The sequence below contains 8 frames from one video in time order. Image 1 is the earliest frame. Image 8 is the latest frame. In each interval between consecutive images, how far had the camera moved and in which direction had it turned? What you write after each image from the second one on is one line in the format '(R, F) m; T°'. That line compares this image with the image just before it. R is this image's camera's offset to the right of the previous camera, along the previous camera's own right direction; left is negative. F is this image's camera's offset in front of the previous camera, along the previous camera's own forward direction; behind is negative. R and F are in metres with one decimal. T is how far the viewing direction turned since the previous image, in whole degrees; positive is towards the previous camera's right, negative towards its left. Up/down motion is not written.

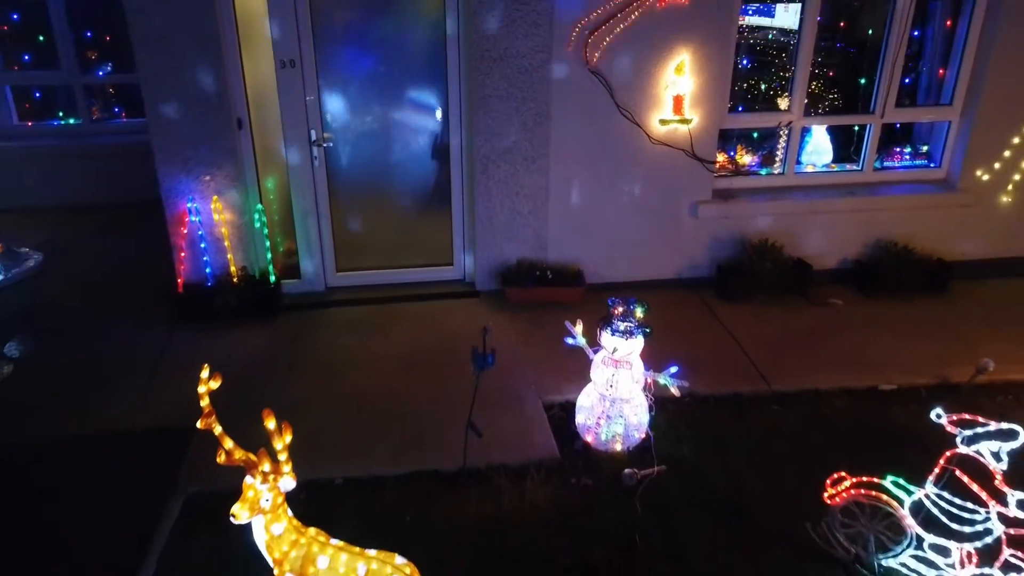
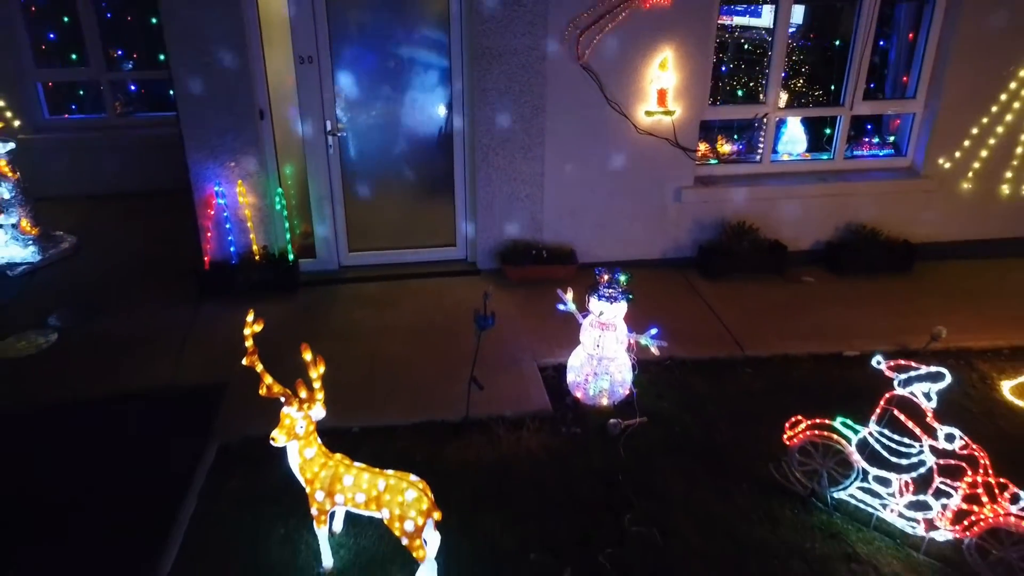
(0.0, -0.4) m; 0°
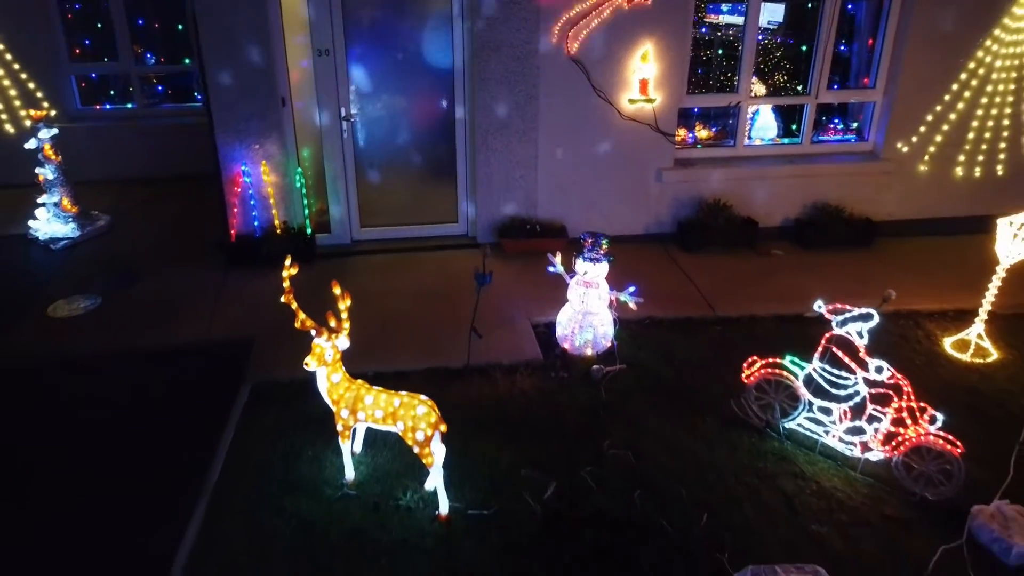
(0.0, -0.5) m; 0°
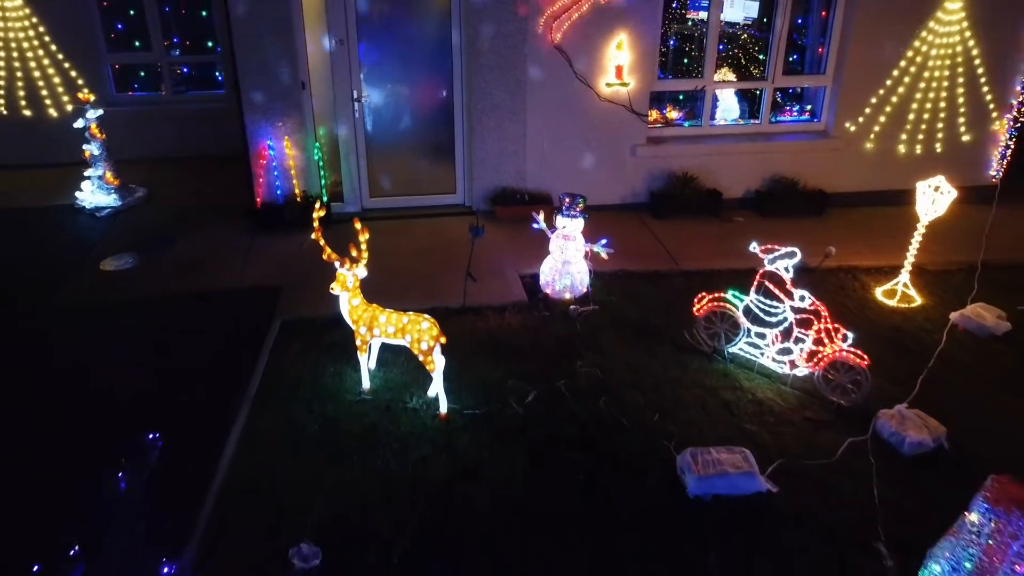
(0.0, -0.8) m; 0°
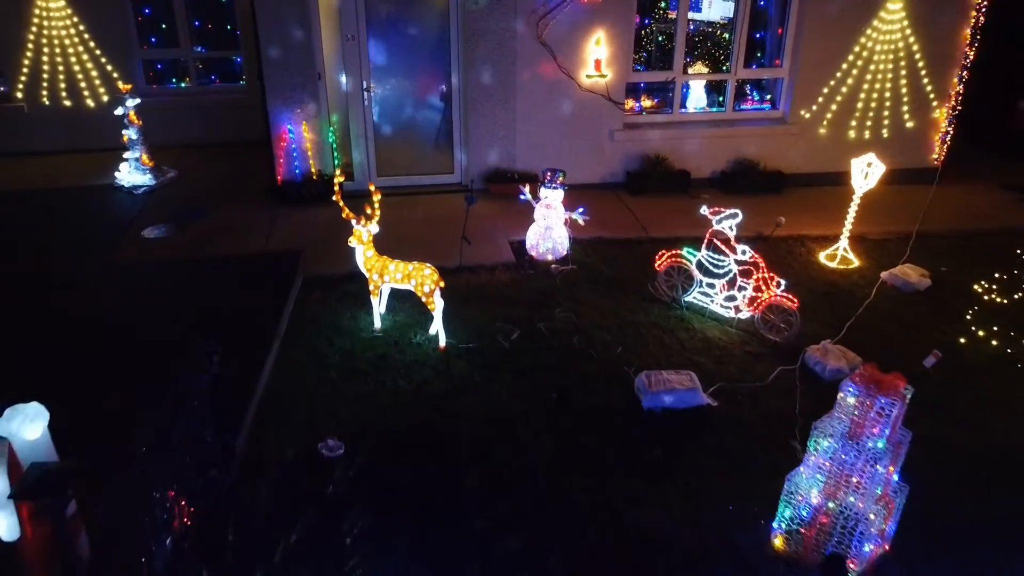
(0.0, -0.8) m; 0°
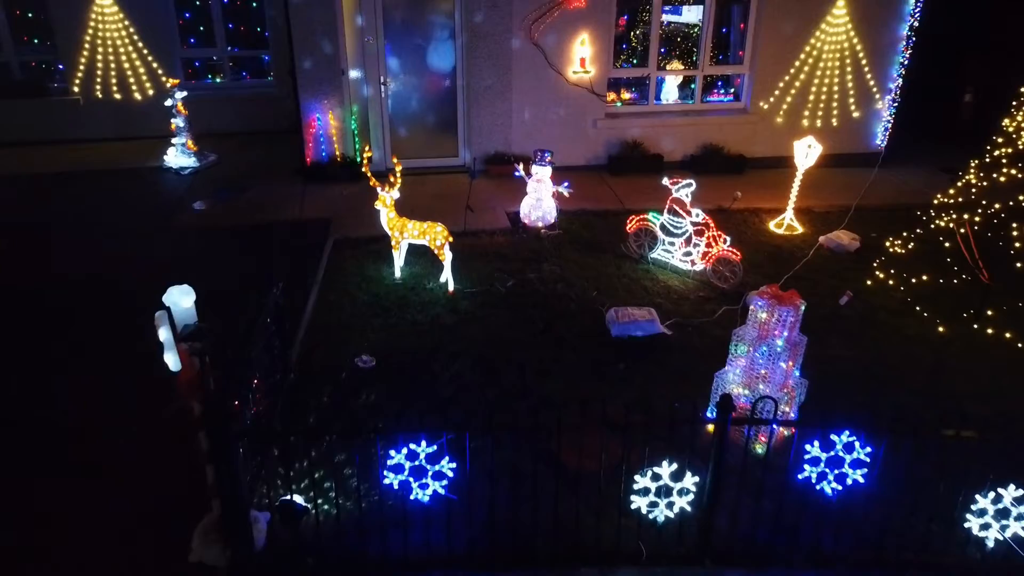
(0.0, -1.1) m; 0°
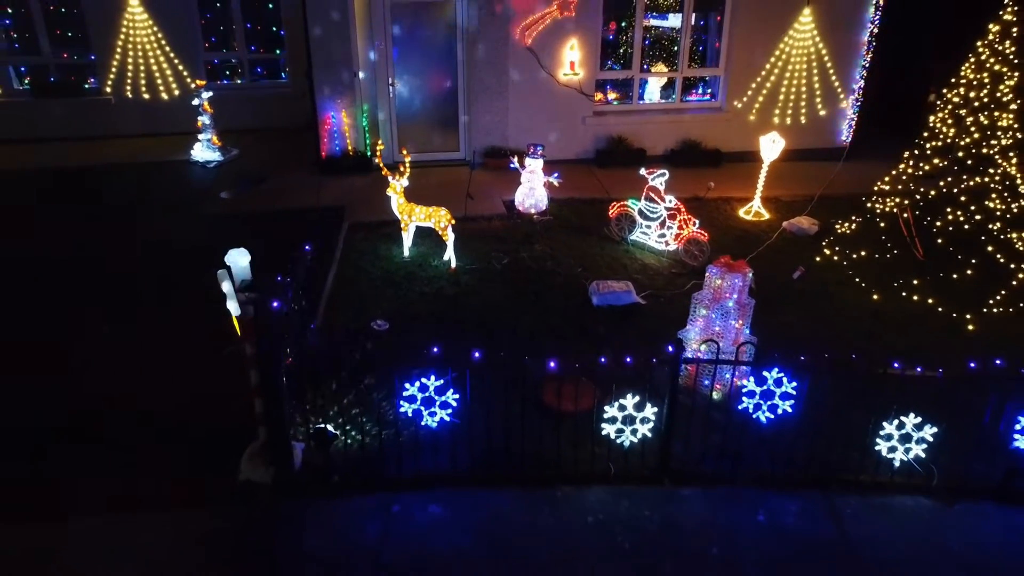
(0.0, -0.8) m; 0°
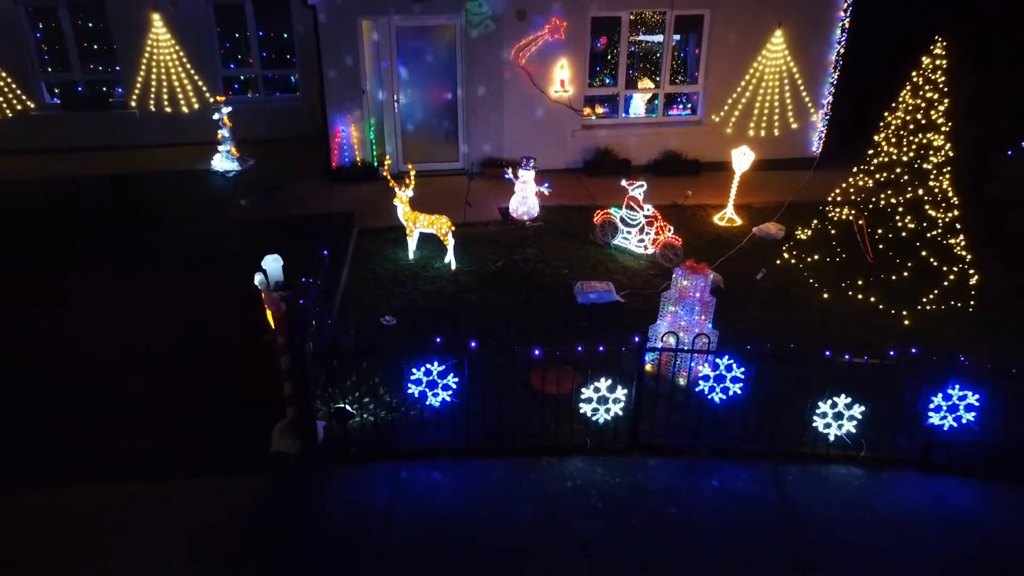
(0.0, -0.8) m; 0°
